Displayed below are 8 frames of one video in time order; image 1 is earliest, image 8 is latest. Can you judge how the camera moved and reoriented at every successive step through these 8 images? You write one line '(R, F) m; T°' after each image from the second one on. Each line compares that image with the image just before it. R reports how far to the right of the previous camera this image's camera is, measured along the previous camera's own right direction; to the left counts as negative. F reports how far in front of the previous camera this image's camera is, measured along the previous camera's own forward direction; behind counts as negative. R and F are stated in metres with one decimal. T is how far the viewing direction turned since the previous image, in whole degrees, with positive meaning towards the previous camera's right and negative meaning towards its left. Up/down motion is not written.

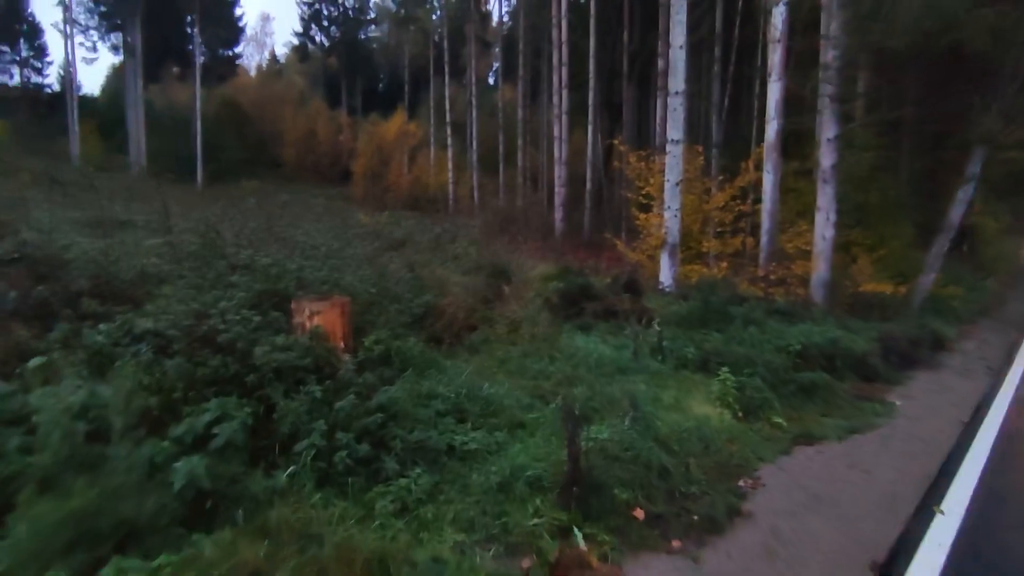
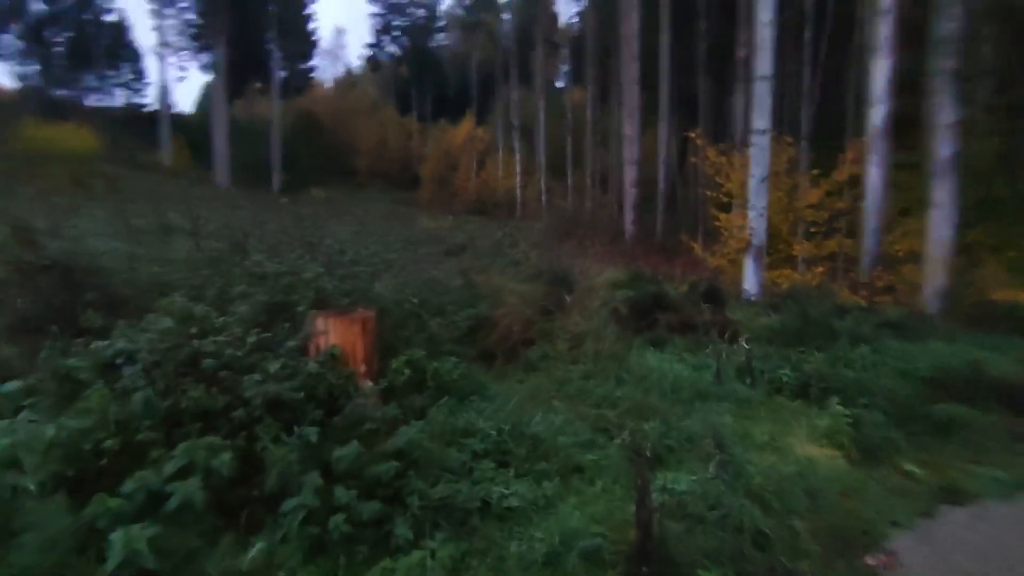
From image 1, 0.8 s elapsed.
(+0.2, +1.3) m; -7°
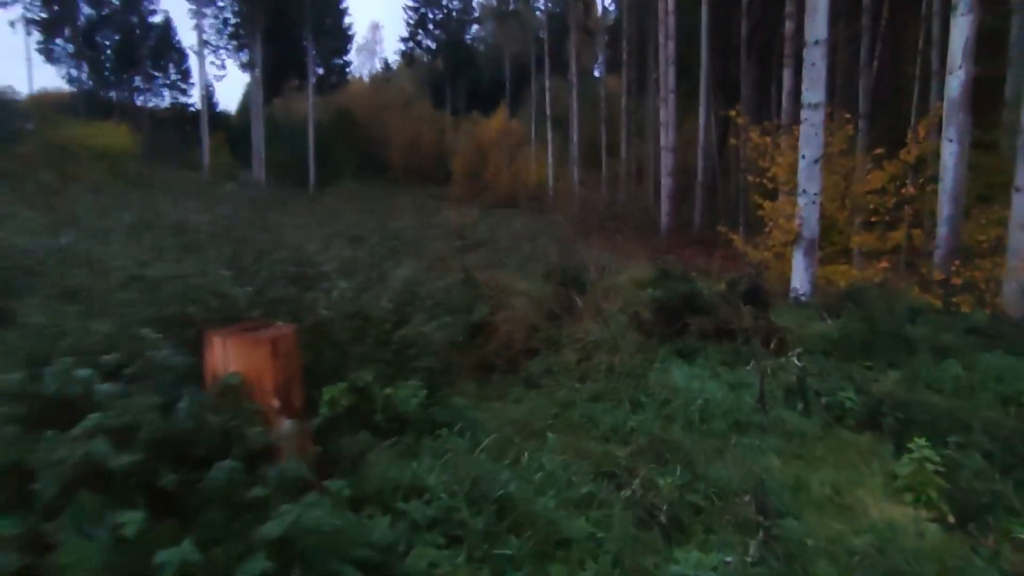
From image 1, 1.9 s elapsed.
(+0.6, +1.6) m; -4°
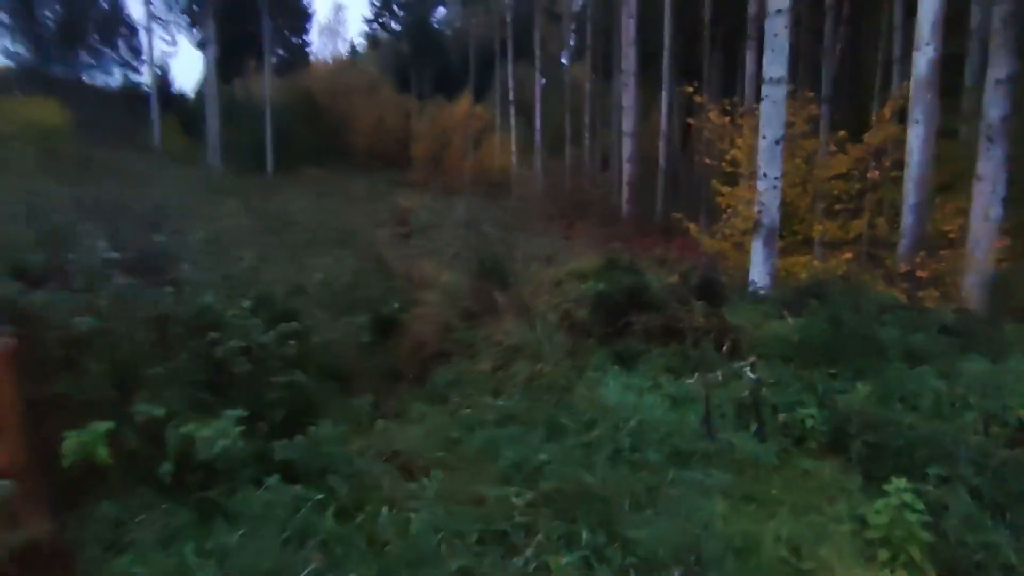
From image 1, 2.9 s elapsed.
(+0.8, +1.4) m; +3°
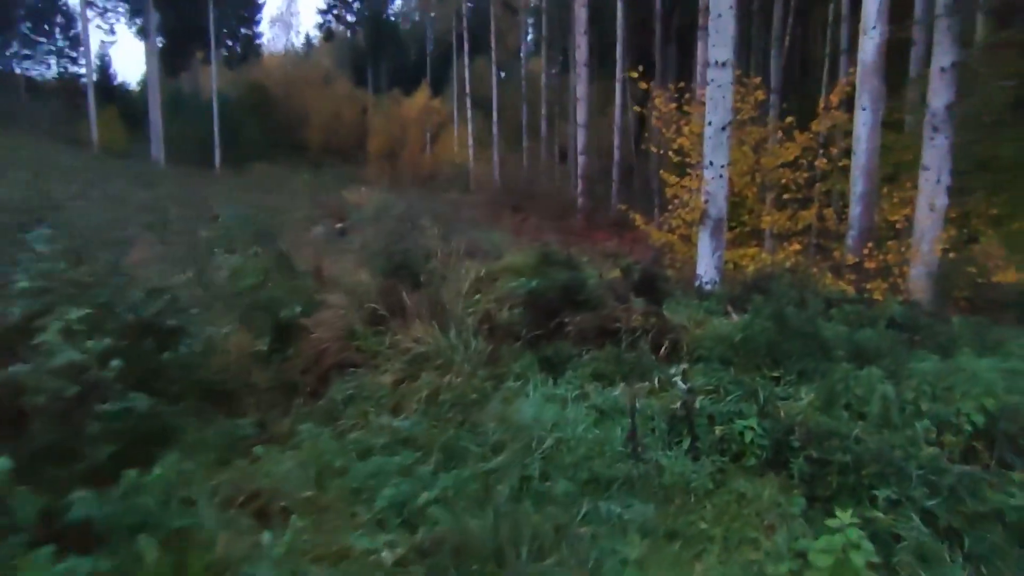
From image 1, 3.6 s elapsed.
(+0.6, +0.8) m; +4°
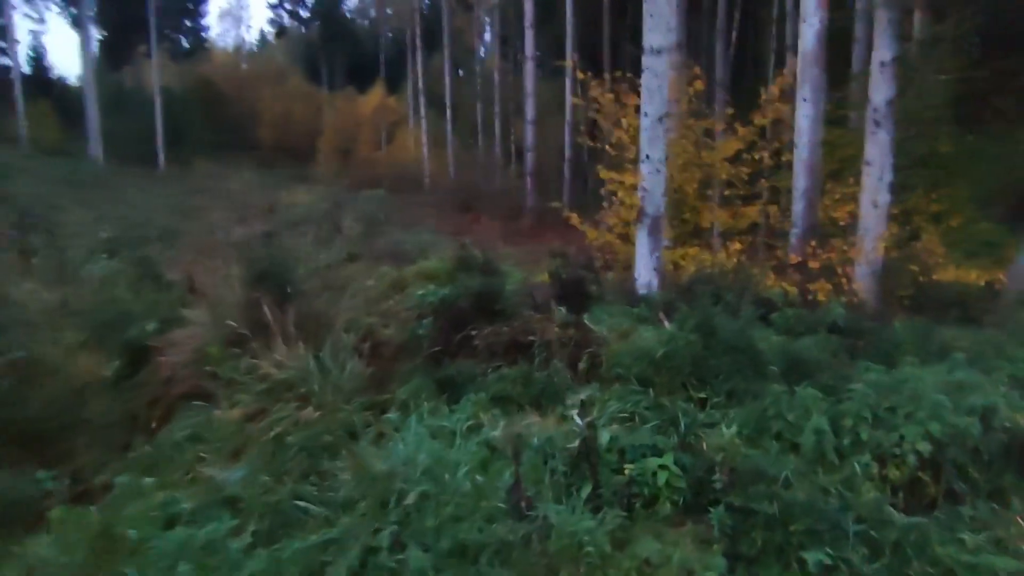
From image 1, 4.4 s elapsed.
(+0.8, +1.0) m; +4°
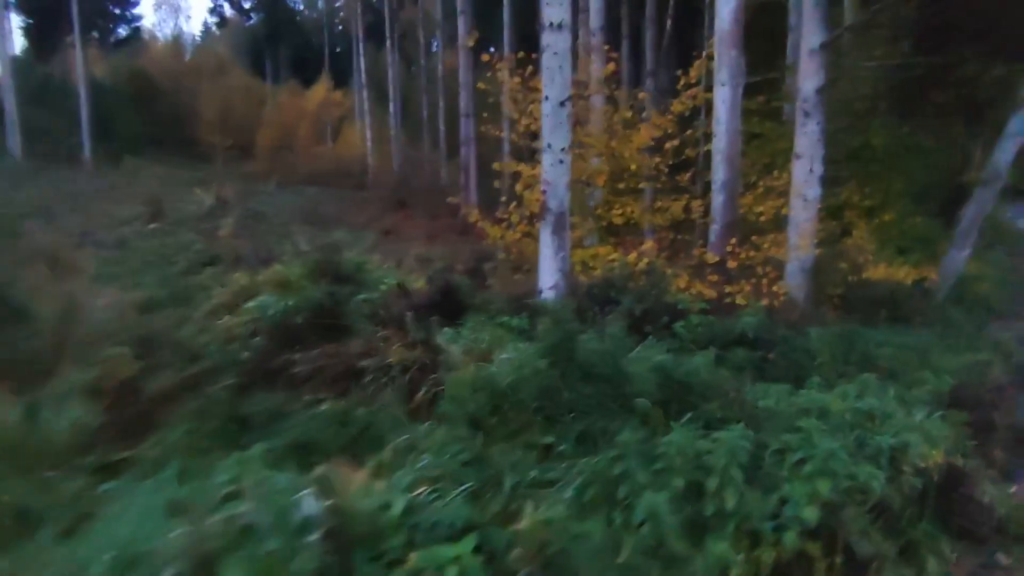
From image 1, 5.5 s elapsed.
(+1.3, +1.3) m; +4°
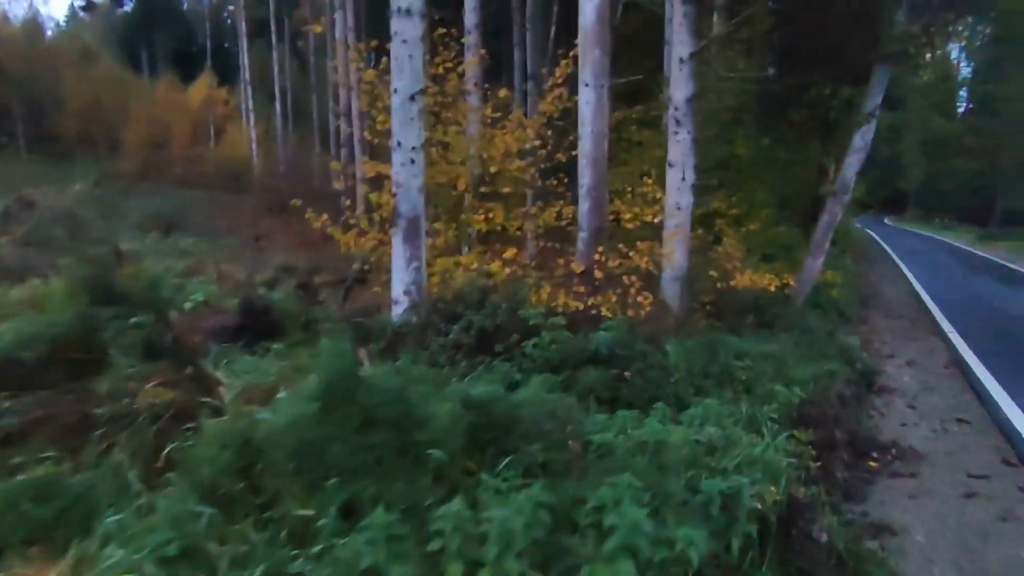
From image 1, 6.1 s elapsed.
(+0.9, +0.8) m; +9°
